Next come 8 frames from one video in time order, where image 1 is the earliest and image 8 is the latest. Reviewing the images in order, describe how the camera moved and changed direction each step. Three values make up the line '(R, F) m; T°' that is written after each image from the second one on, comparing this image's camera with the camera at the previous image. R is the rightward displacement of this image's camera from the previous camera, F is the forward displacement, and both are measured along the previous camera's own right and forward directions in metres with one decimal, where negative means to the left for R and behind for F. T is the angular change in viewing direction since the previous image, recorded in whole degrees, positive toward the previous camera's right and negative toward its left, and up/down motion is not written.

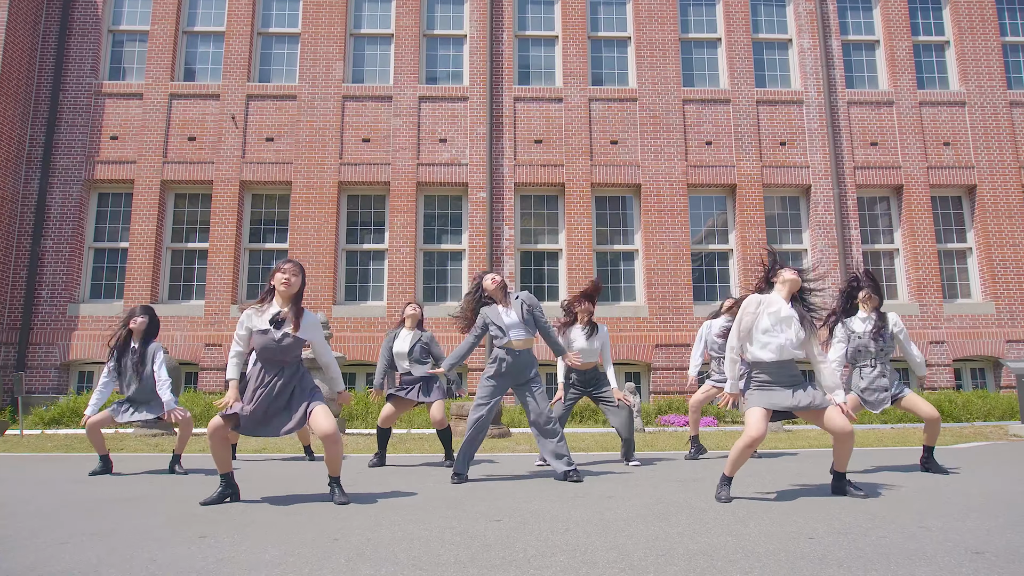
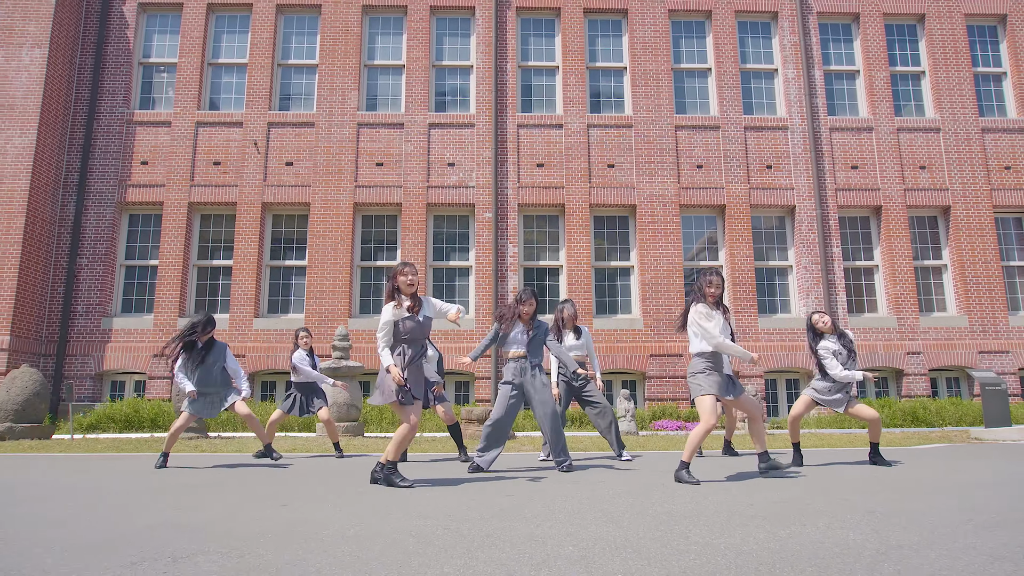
(-0.1, -1.1) m; 0°
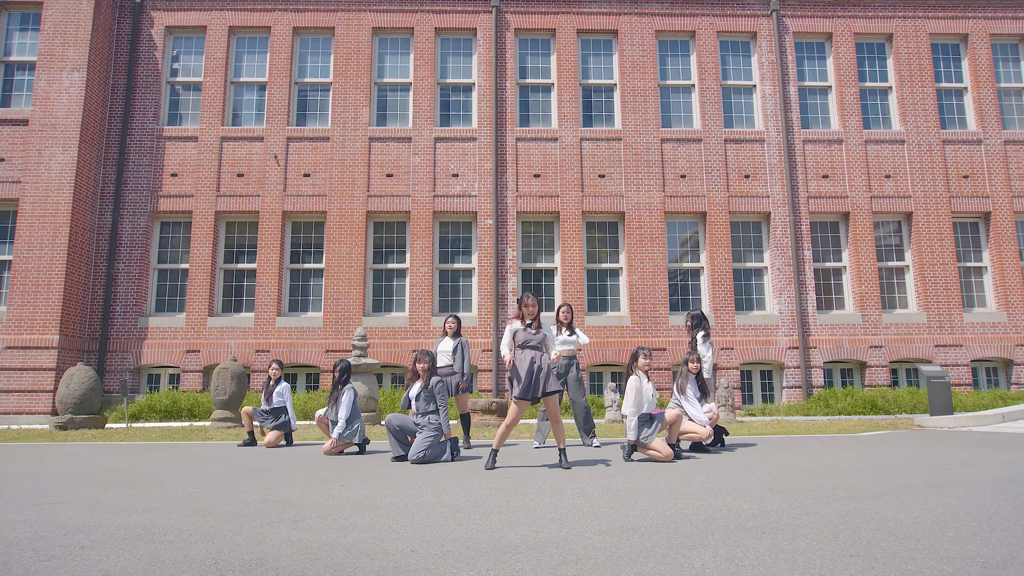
(0.0, -1.6) m; 0°
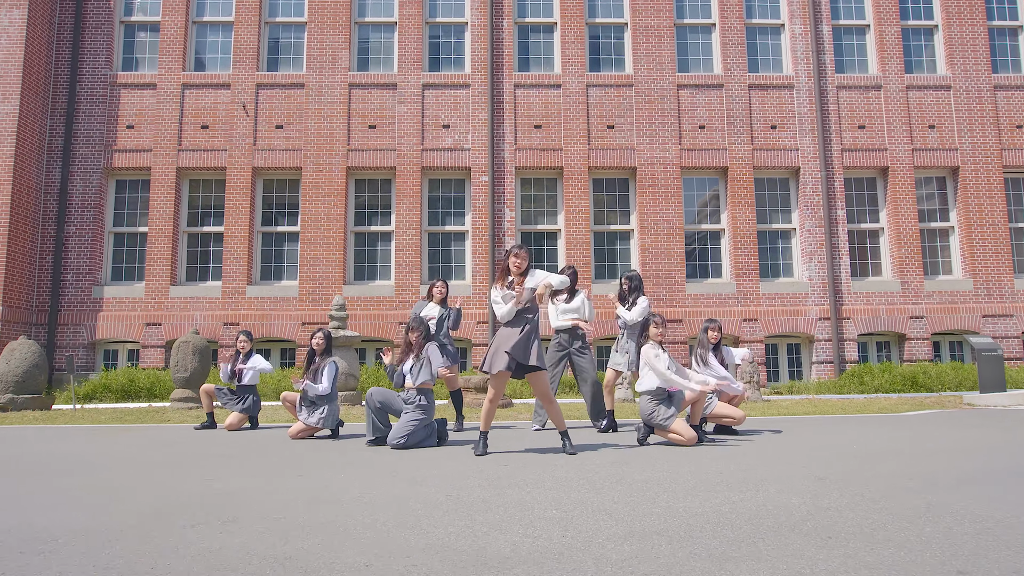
(+0.1, +1.9) m; 0°
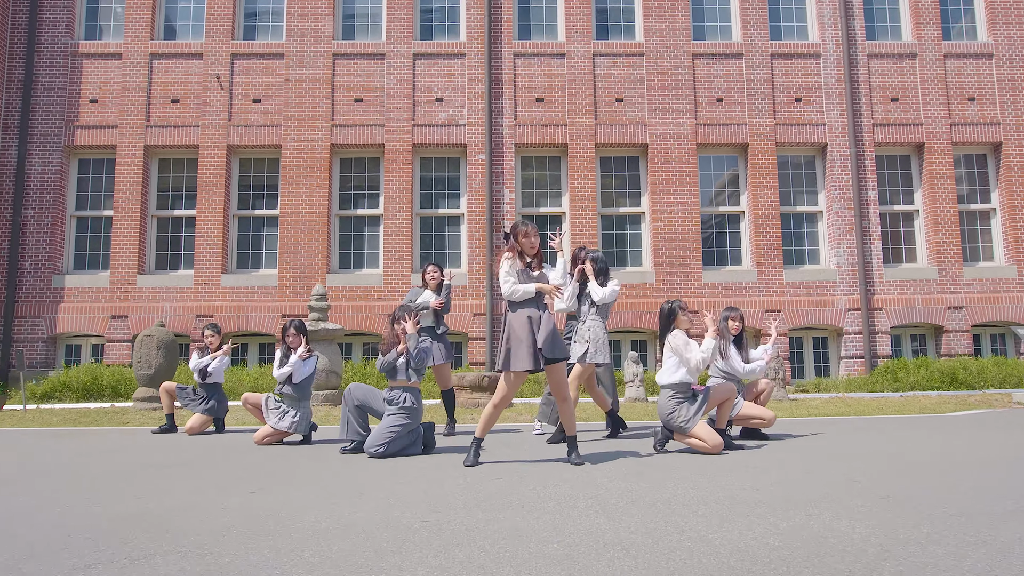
(+0.1, +1.4) m; 0°
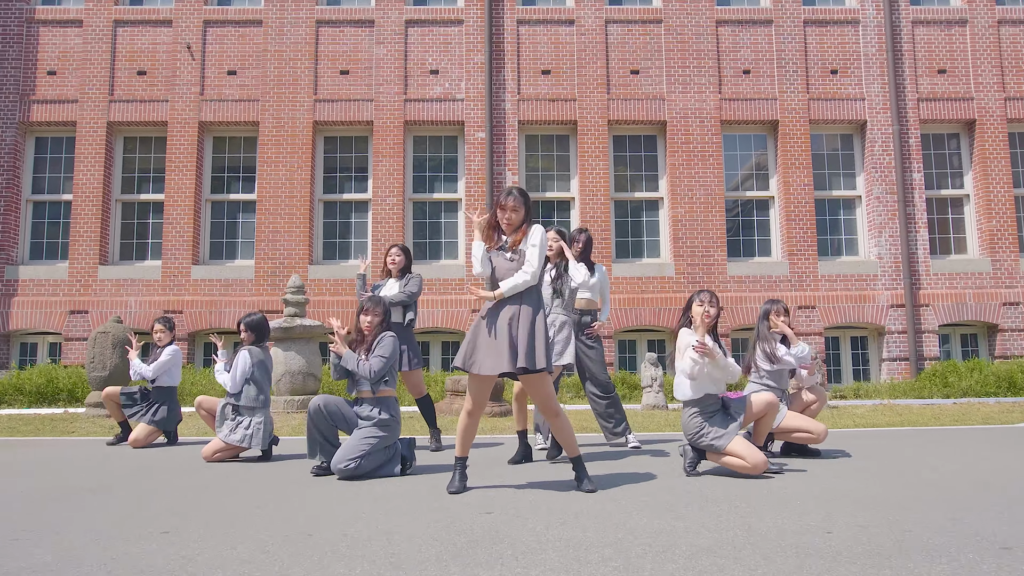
(+0.1, +1.5) m; -1°
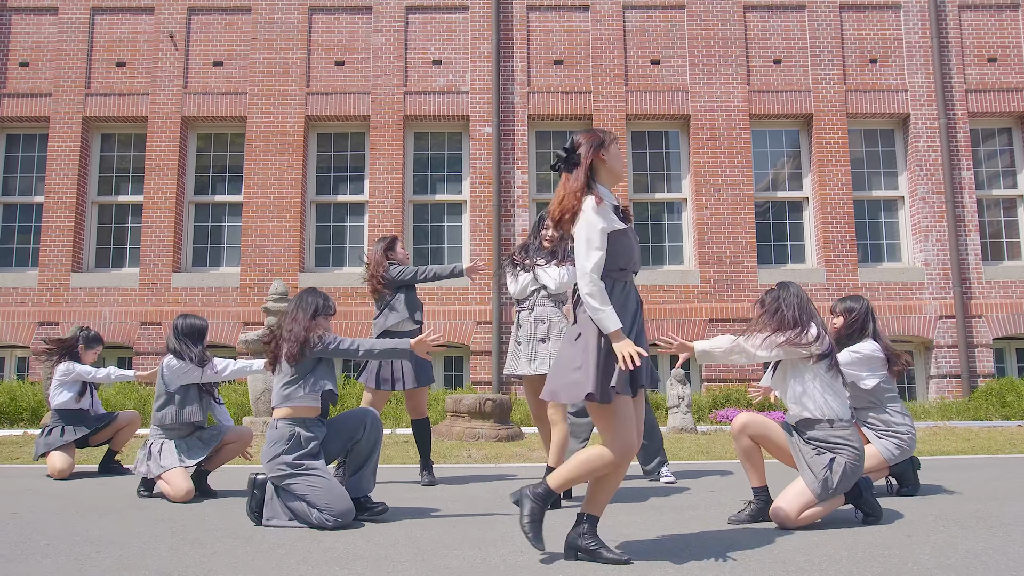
(0.0, +1.2) m; -1°
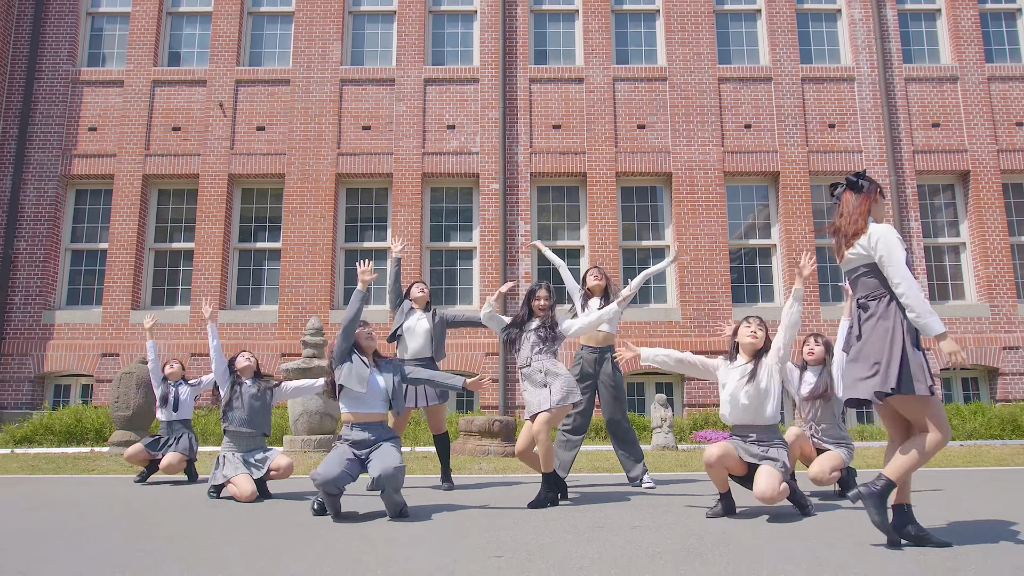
(0.0, -1.7) m; 0°
